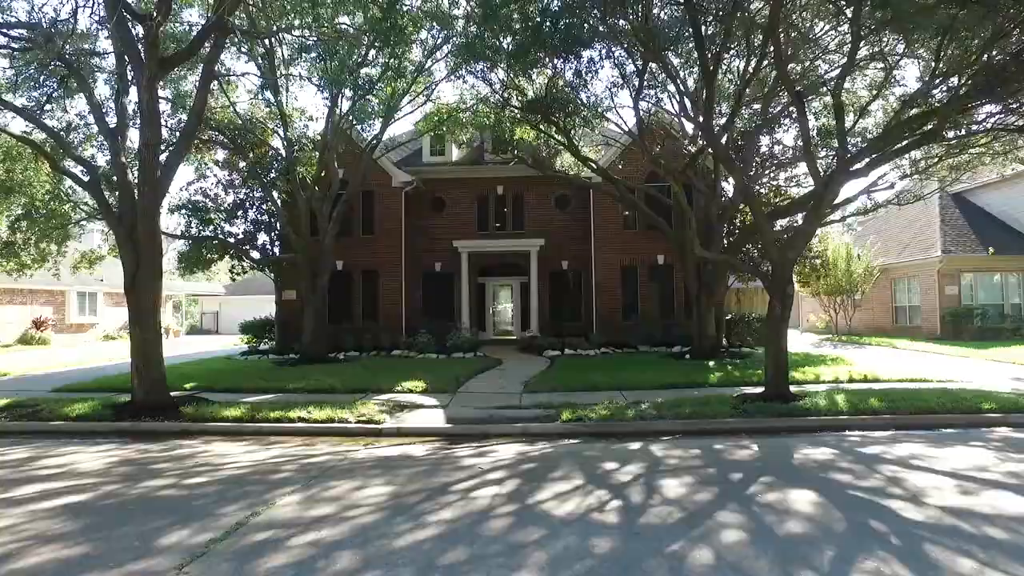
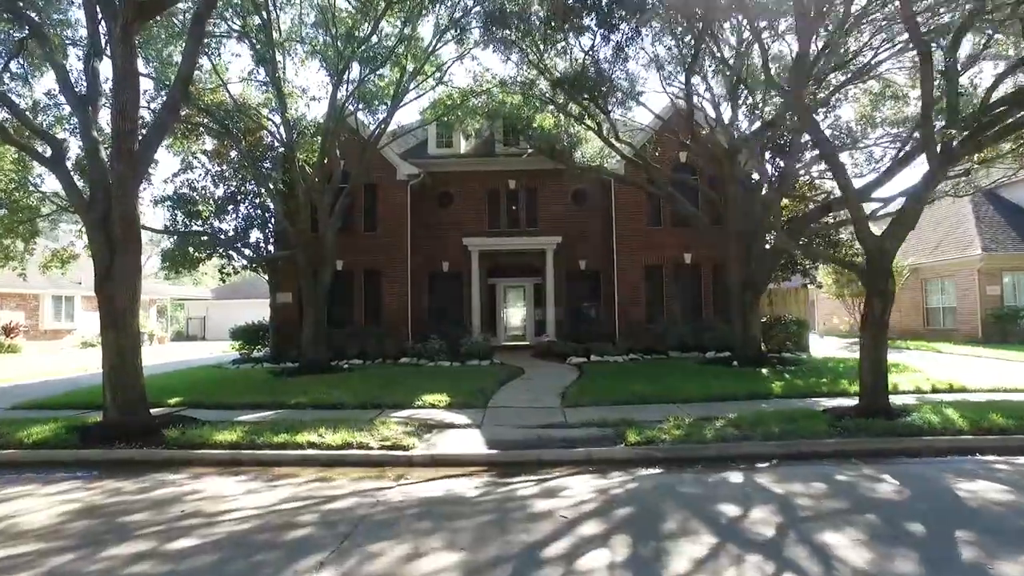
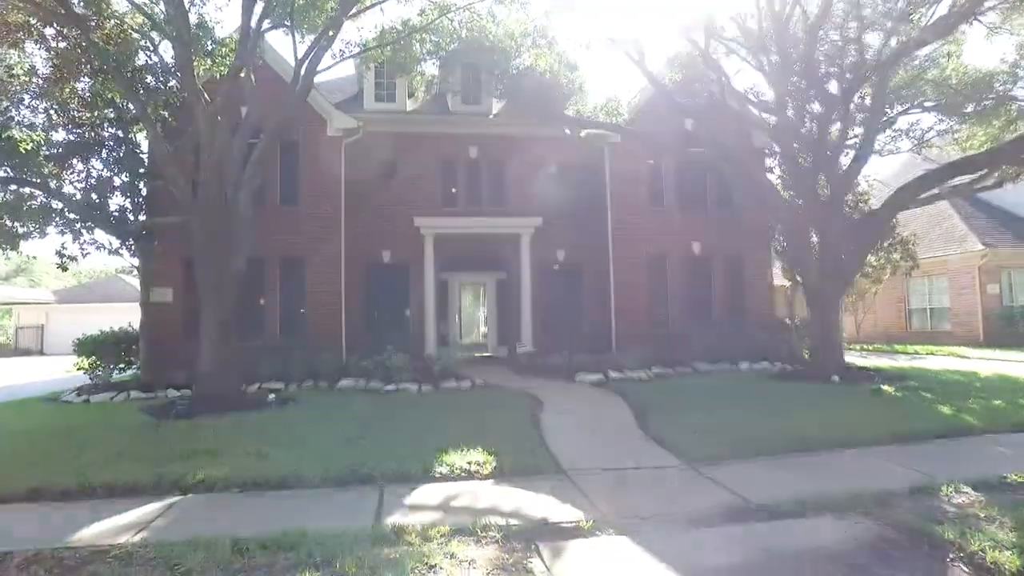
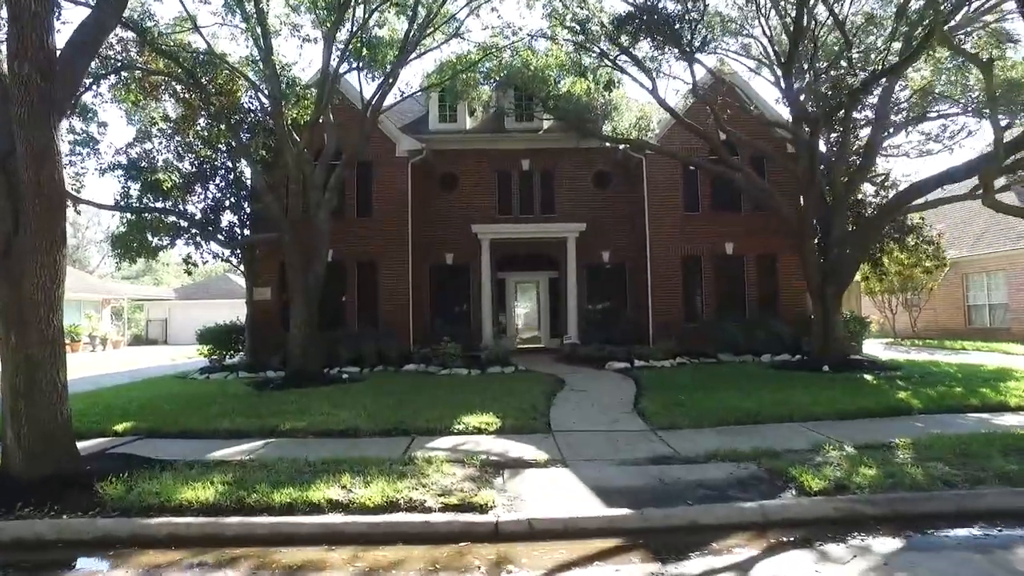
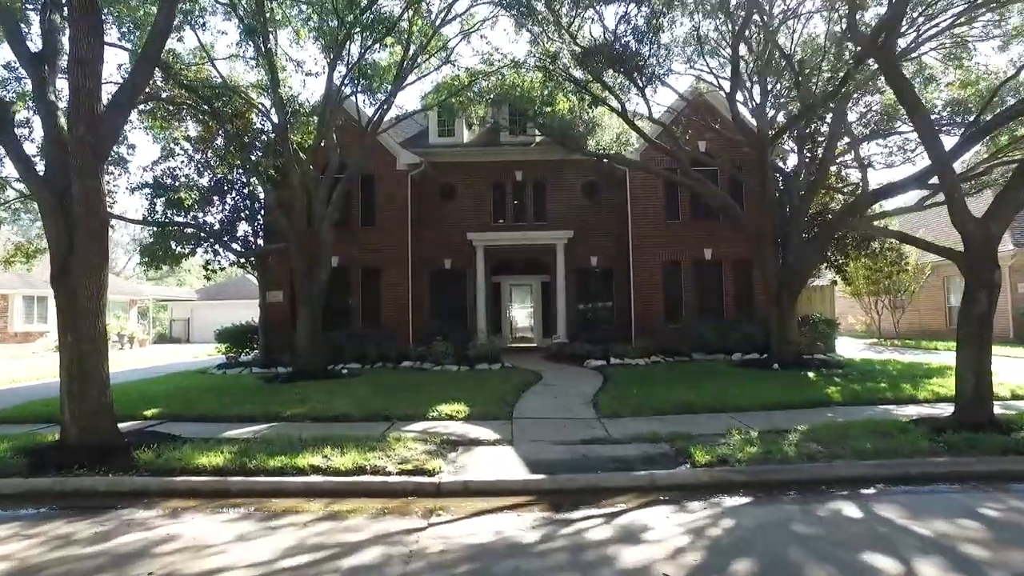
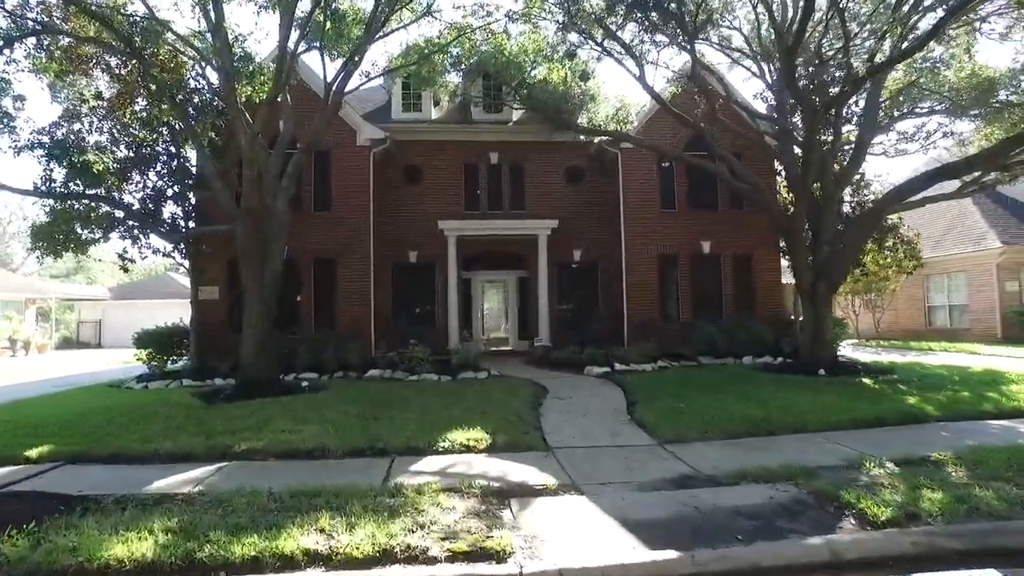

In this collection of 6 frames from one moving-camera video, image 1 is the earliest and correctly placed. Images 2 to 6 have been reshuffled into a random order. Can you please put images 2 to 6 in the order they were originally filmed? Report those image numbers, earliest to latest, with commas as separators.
2, 5, 4, 6, 3
